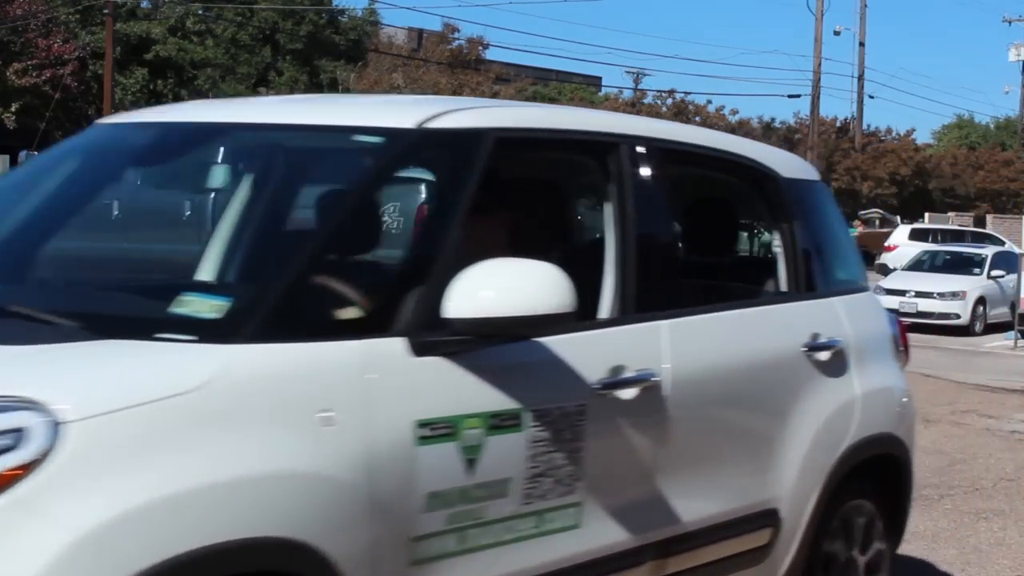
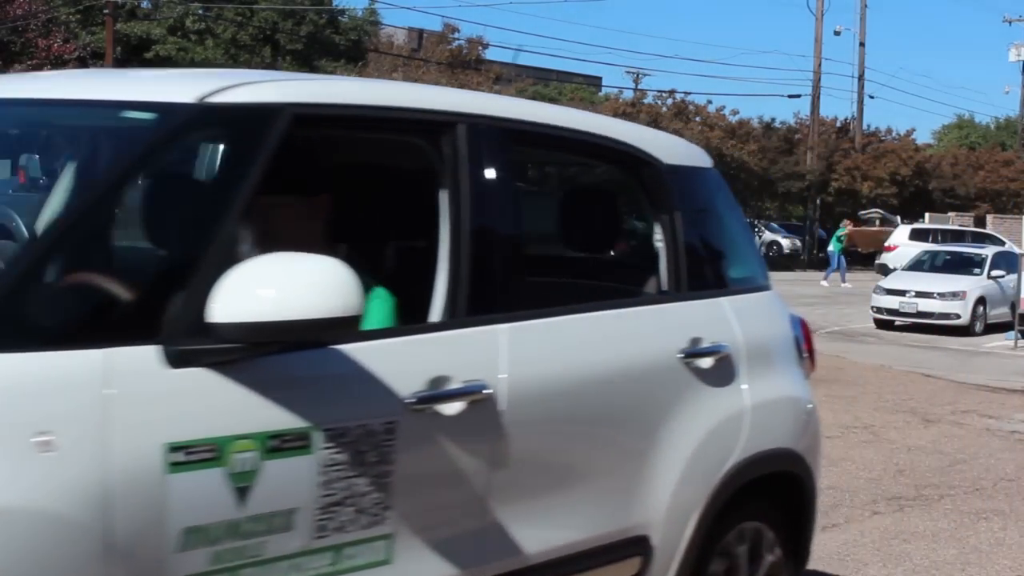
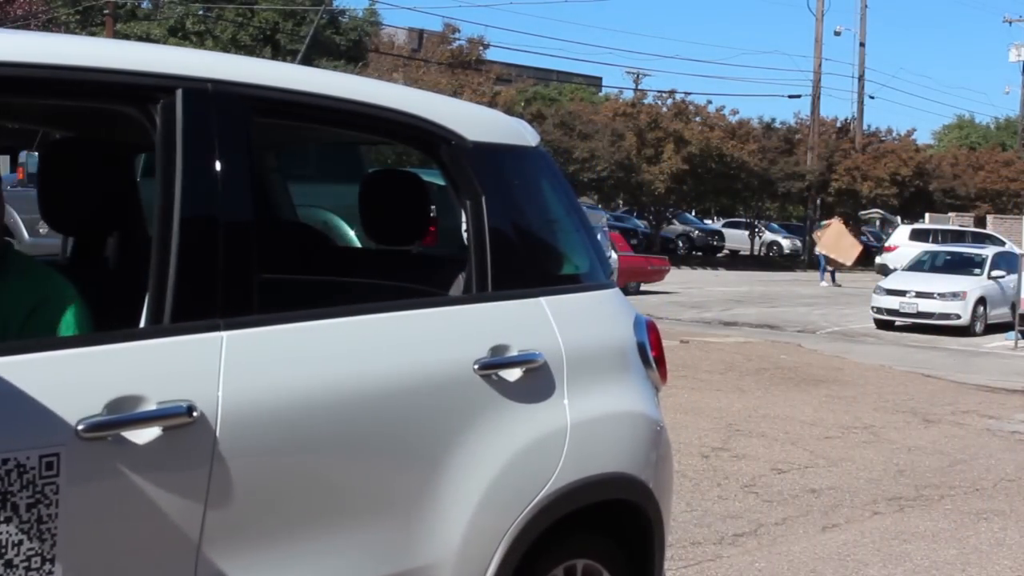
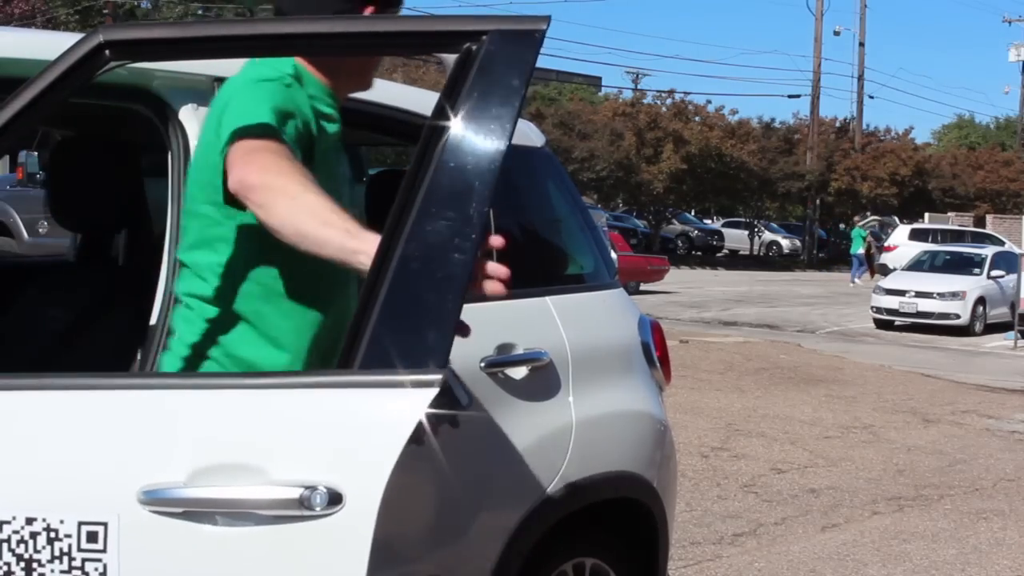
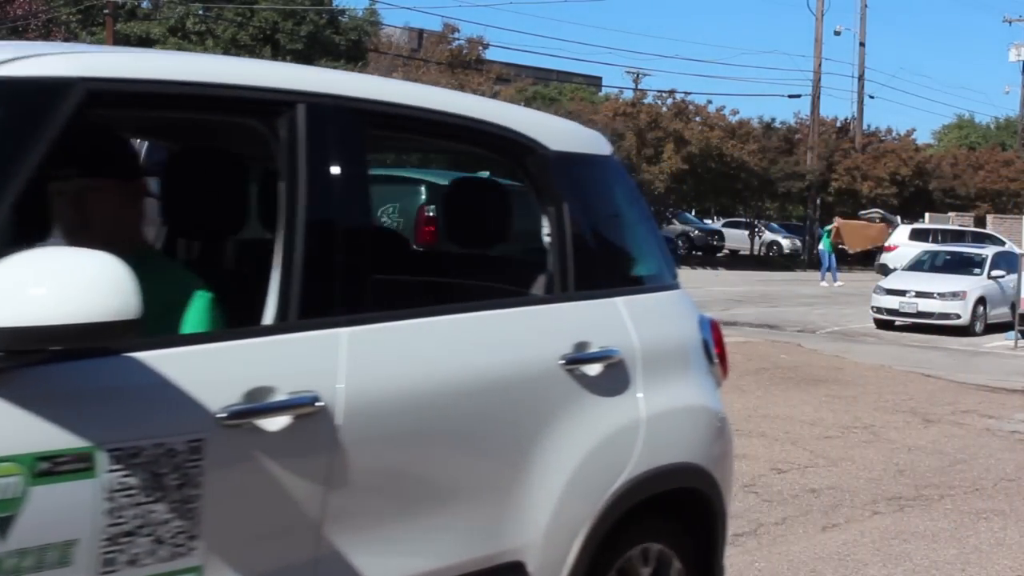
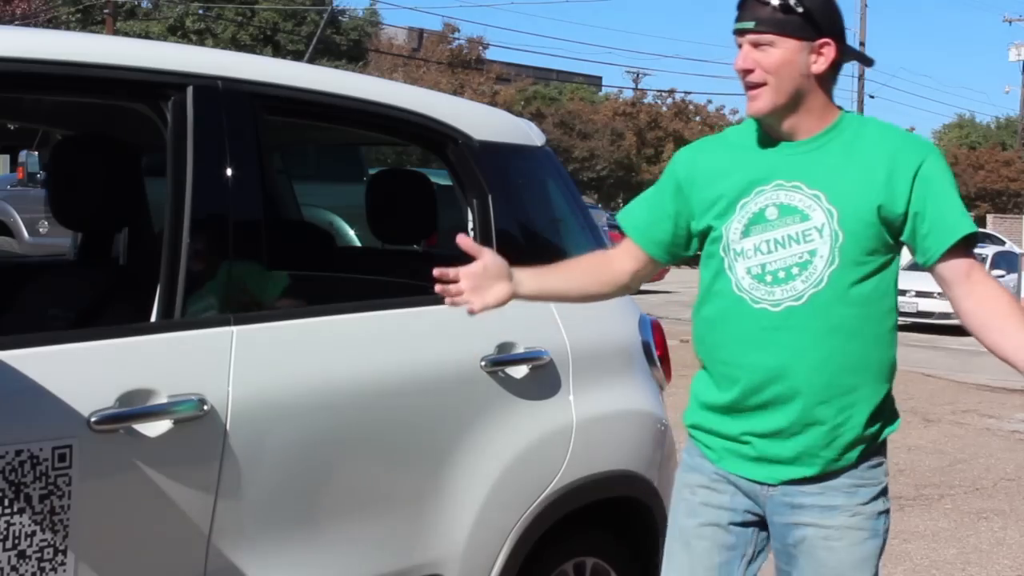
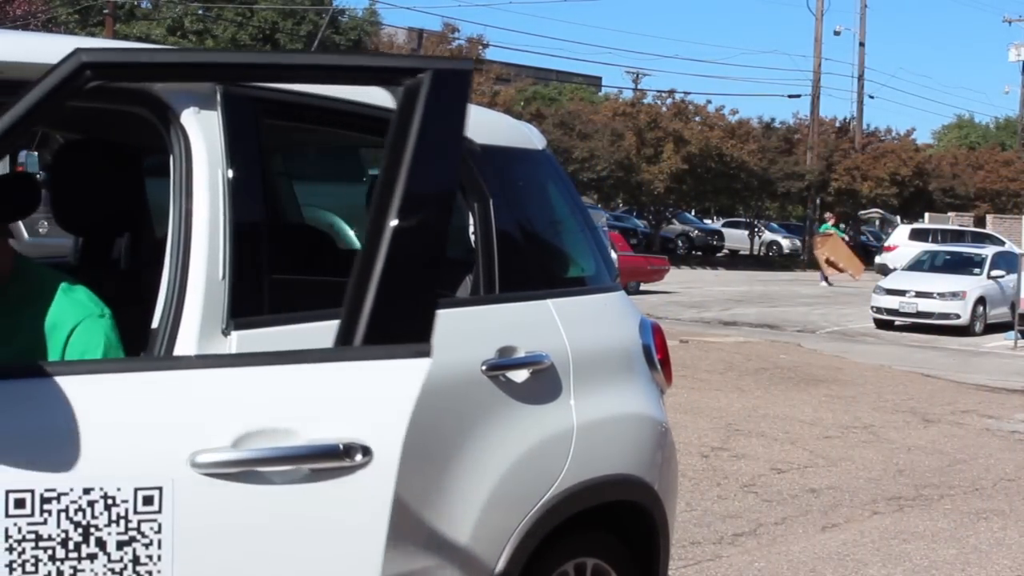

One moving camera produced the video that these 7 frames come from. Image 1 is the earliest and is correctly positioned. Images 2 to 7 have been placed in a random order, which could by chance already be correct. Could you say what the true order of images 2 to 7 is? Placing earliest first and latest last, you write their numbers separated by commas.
2, 5, 3, 7, 4, 6
